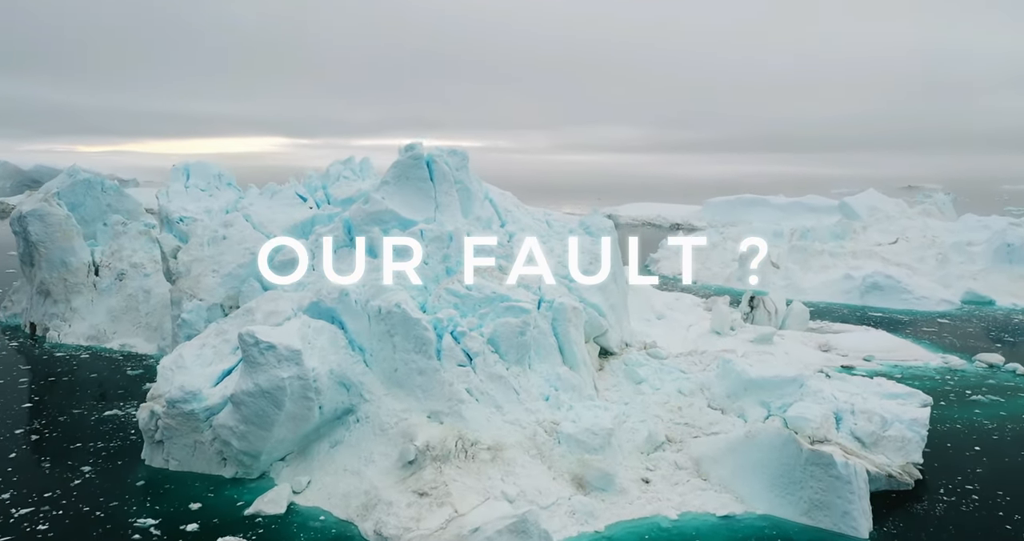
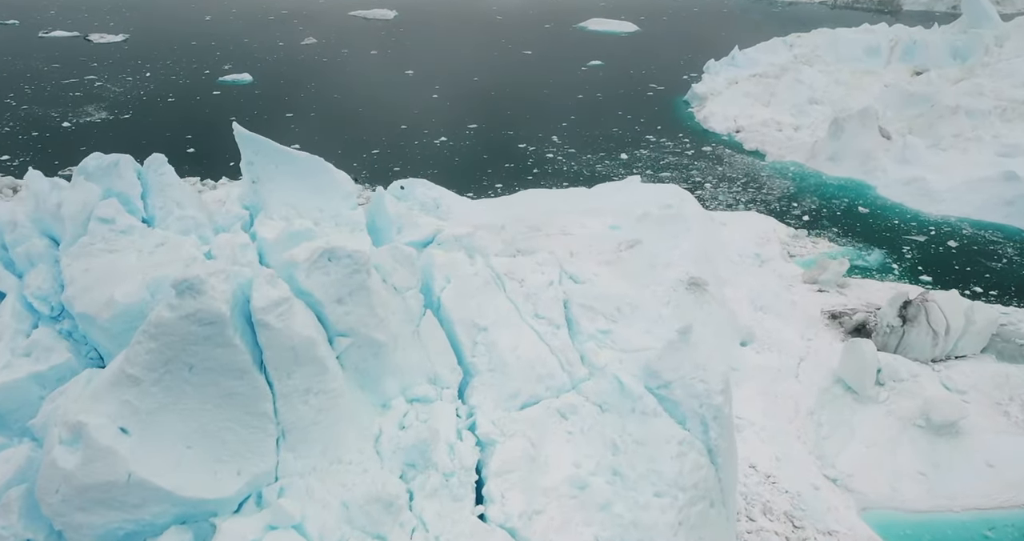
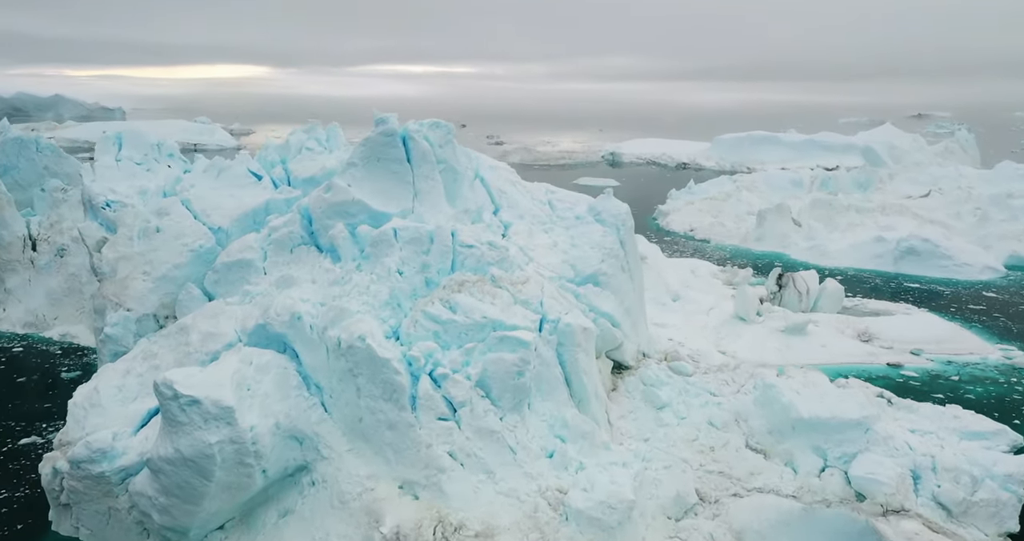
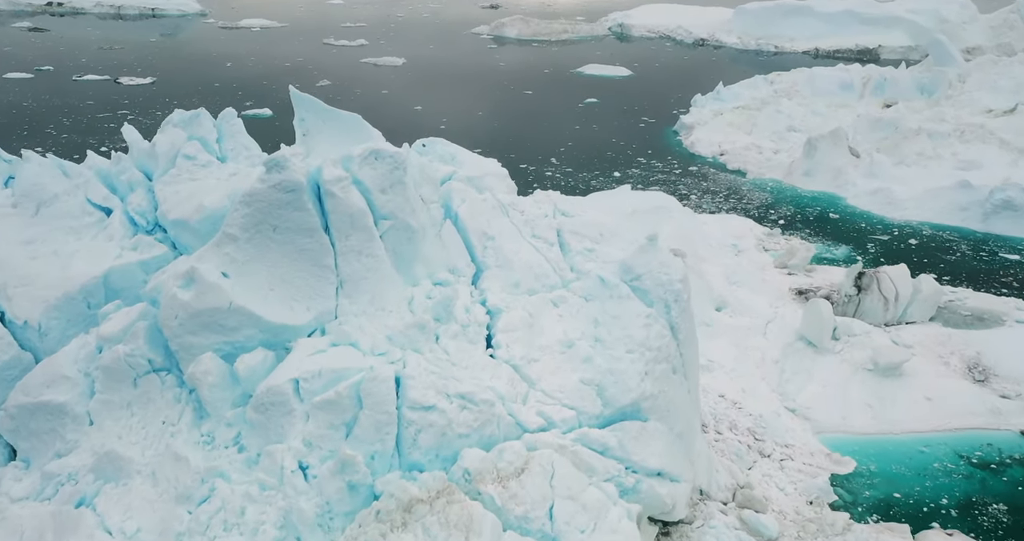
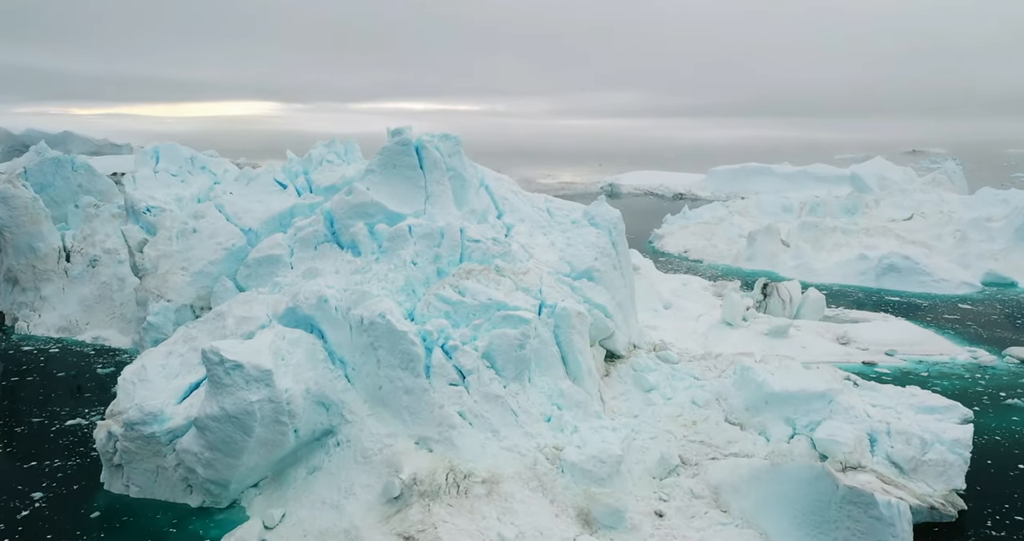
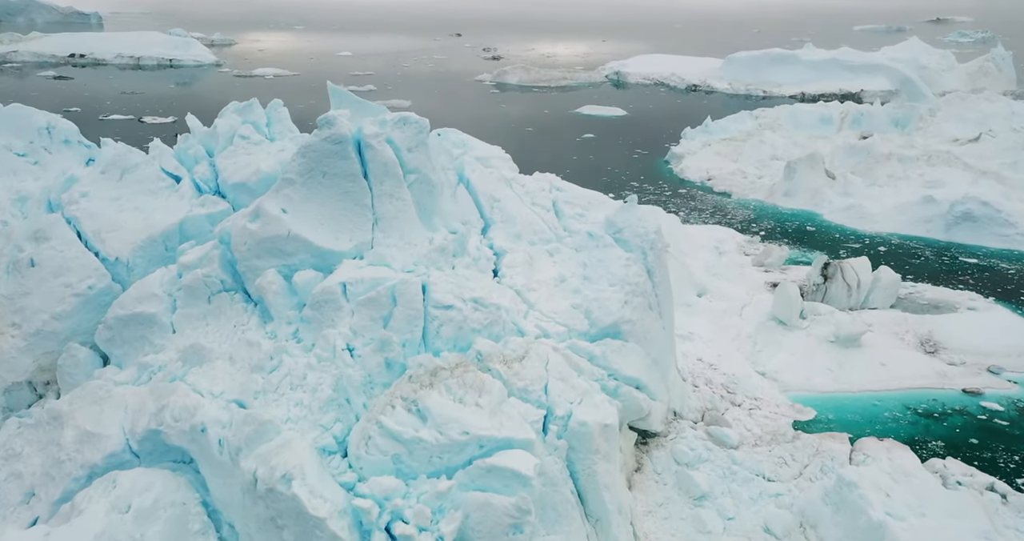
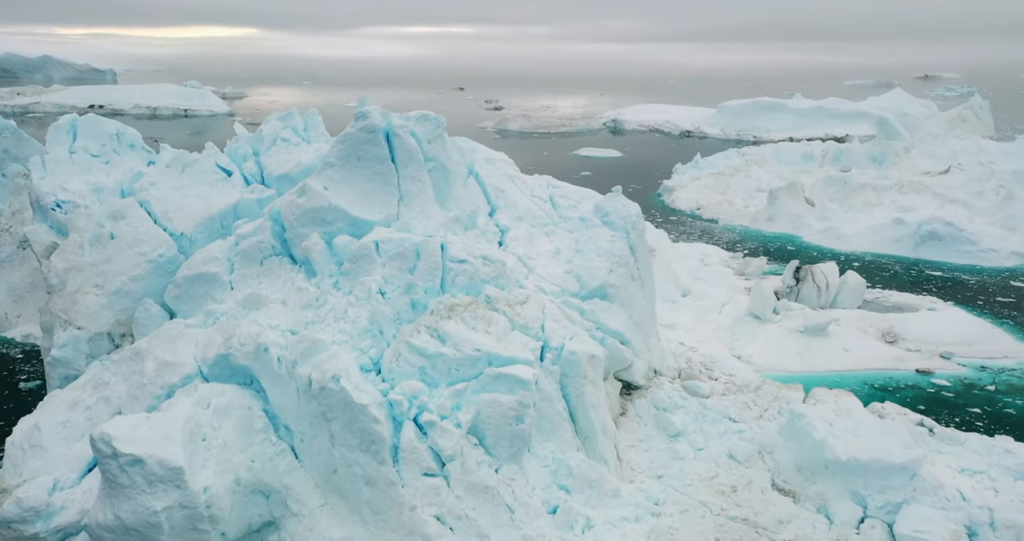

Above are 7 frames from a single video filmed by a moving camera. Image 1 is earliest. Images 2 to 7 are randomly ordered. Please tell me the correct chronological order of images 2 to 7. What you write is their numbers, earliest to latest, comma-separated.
5, 3, 7, 6, 4, 2
